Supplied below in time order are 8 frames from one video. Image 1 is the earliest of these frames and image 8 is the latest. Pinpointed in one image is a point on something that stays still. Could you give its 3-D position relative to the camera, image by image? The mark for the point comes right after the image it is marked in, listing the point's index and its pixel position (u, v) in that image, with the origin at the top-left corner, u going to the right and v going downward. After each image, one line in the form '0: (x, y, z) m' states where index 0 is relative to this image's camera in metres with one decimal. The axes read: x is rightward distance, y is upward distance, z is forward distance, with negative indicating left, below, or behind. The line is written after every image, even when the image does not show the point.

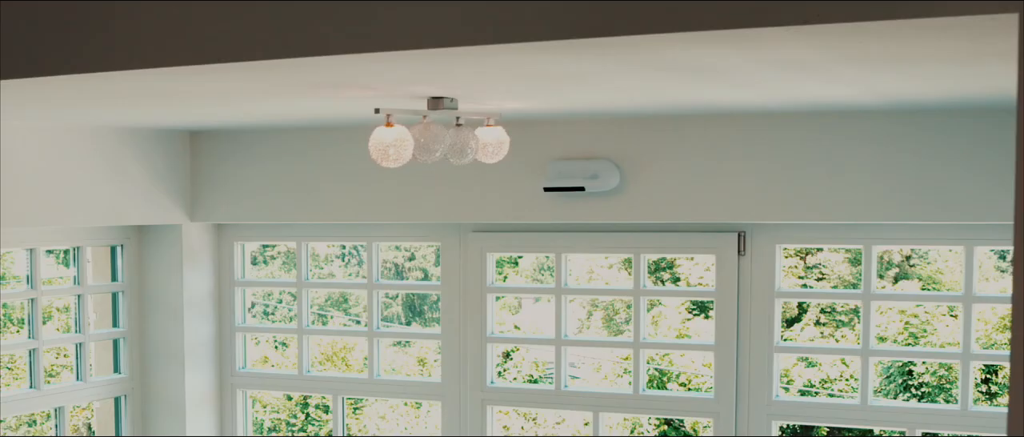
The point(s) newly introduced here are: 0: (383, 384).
0: (-0.5, -0.6, +3.7) m
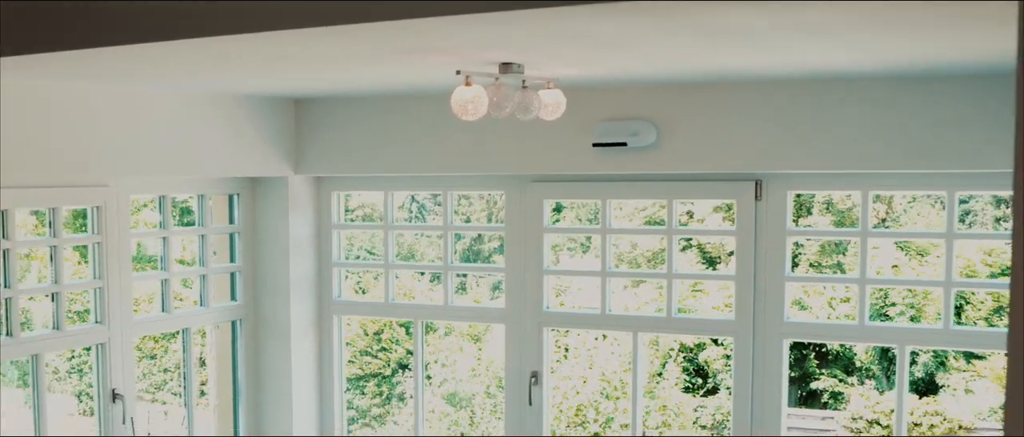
0: (-0.3, -0.4, +4.3) m
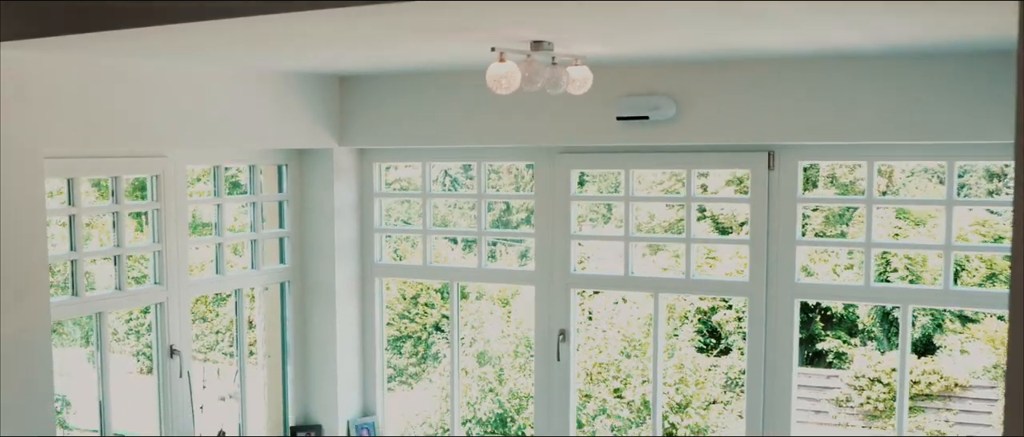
0: (-0.1, -0.3, +4.7) m
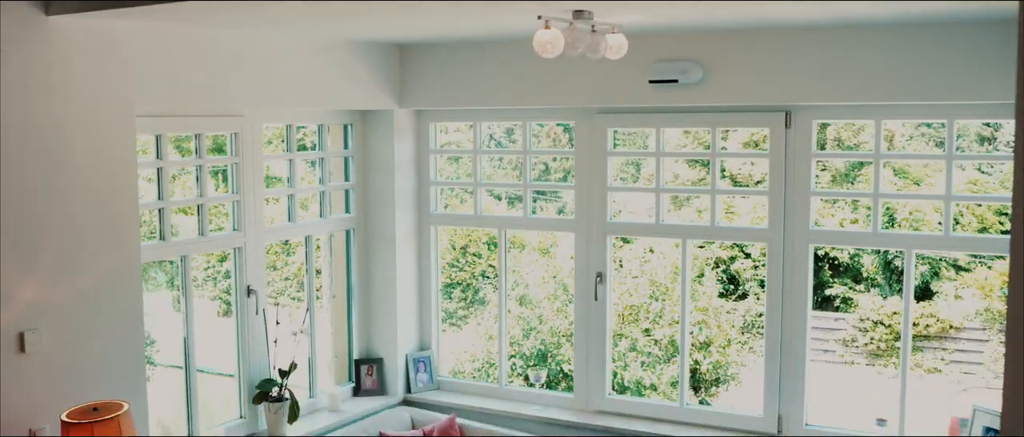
0: (+0.1, 0.0, +5.2) m
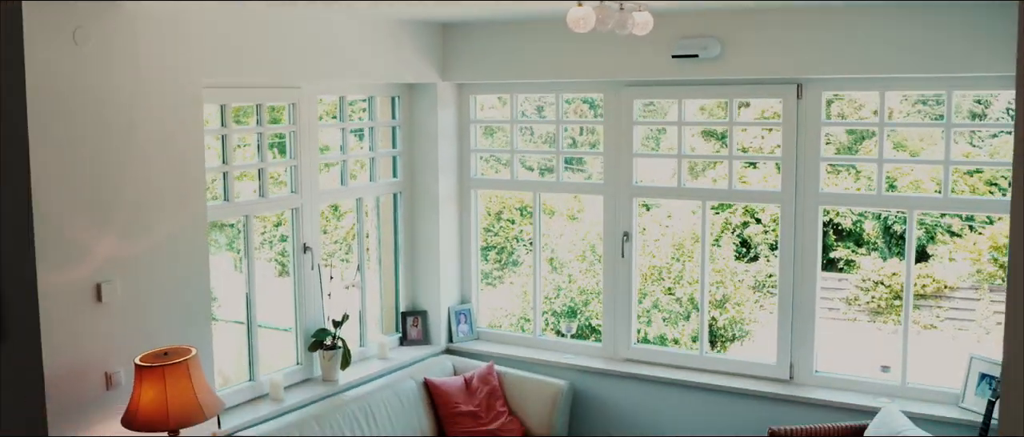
0: (+0.3, +0.2, +5.6) m
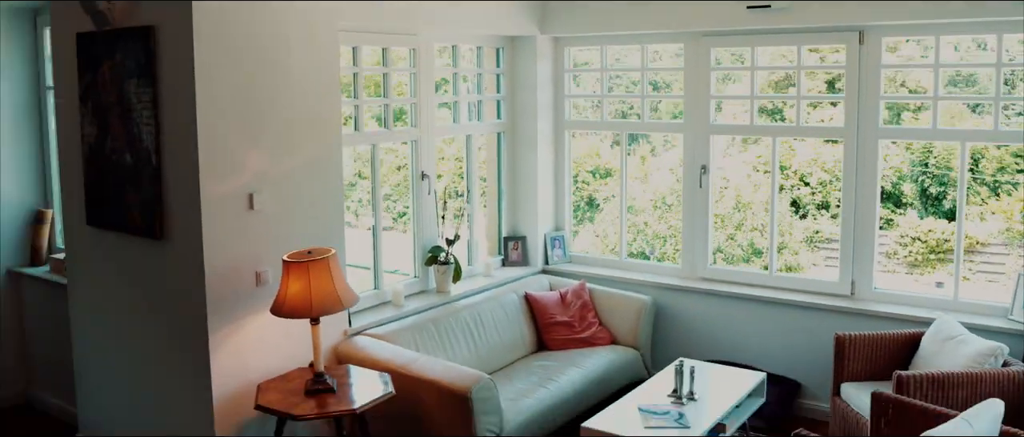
0: (+1.0, +0.6, +6.3) m
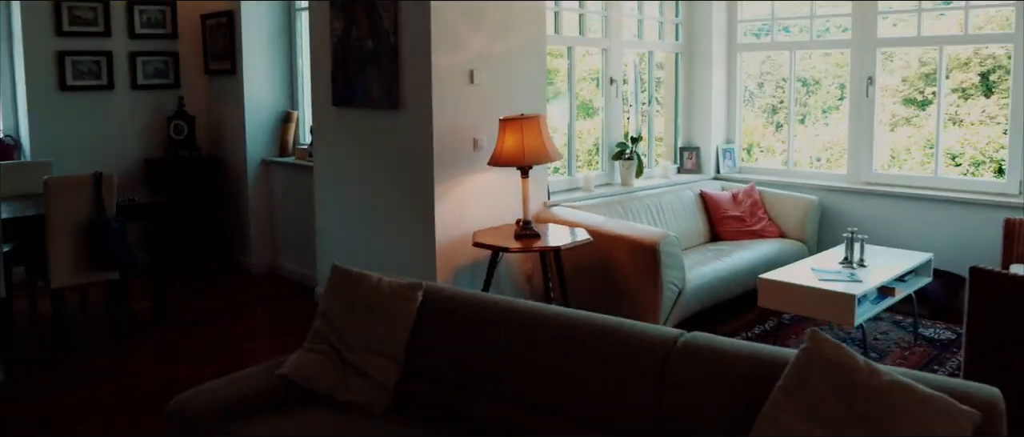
0: (+2.3, +1.3, +6.7) m
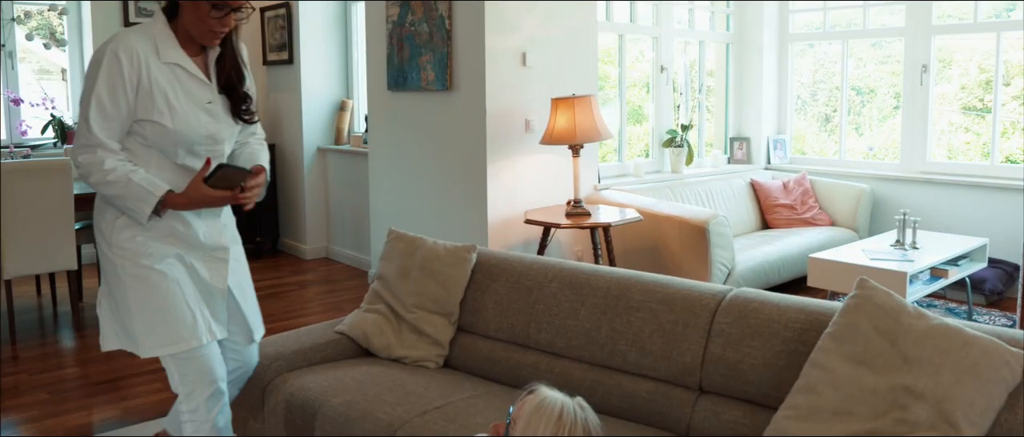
0: (+2.7, +1.4, +6.7) m
